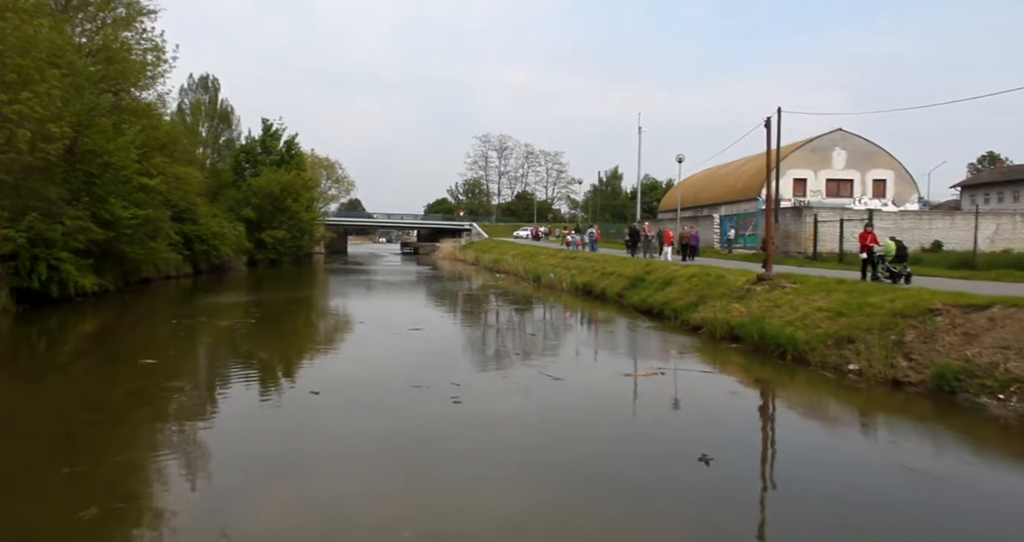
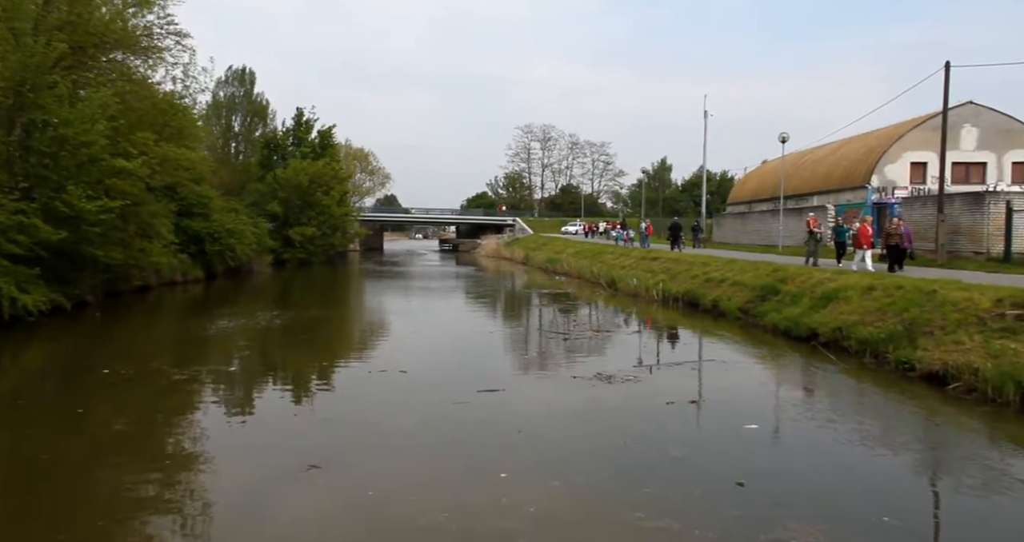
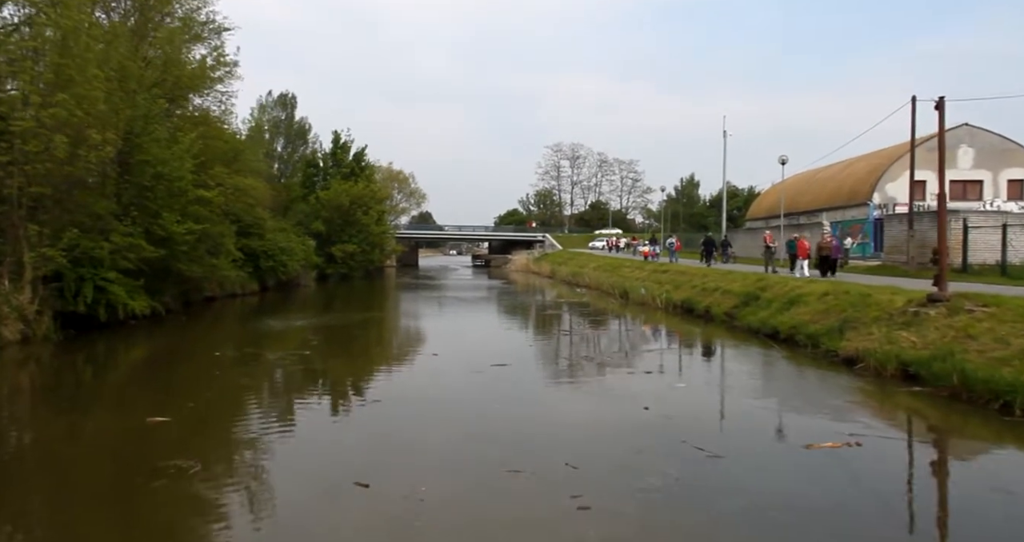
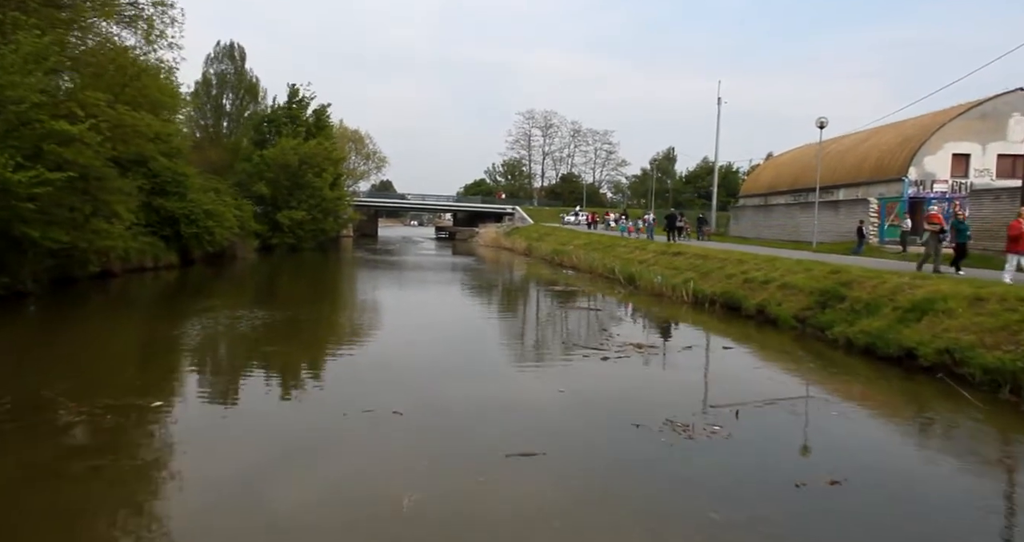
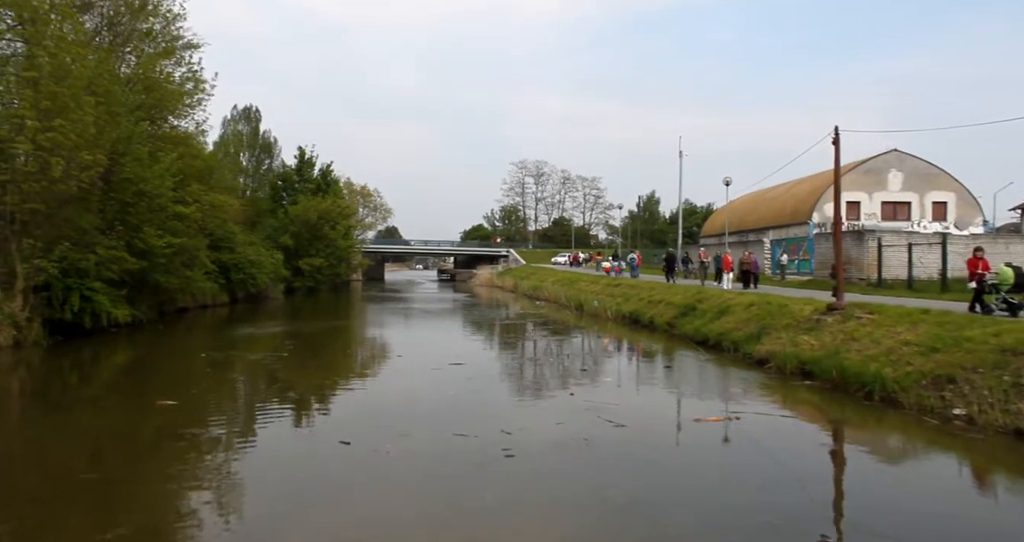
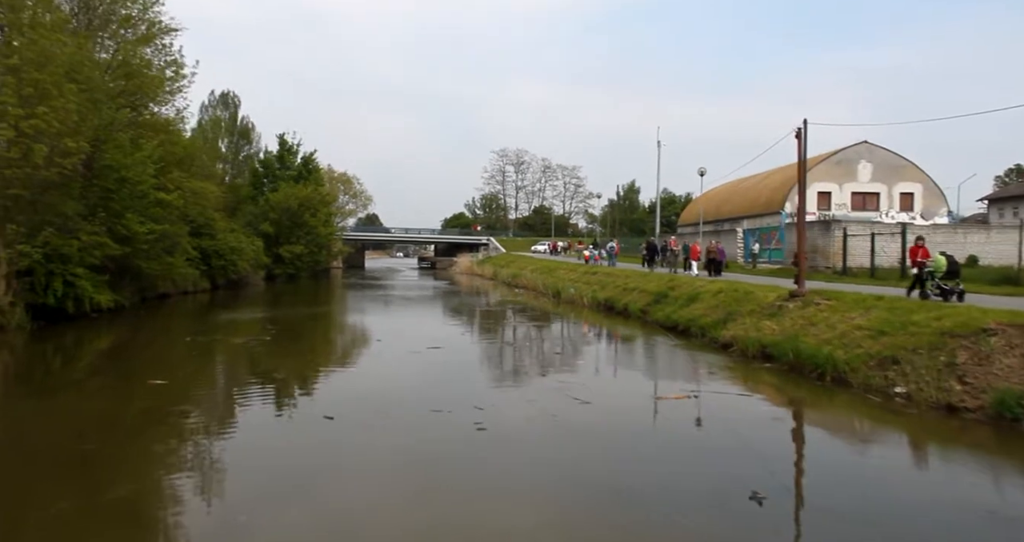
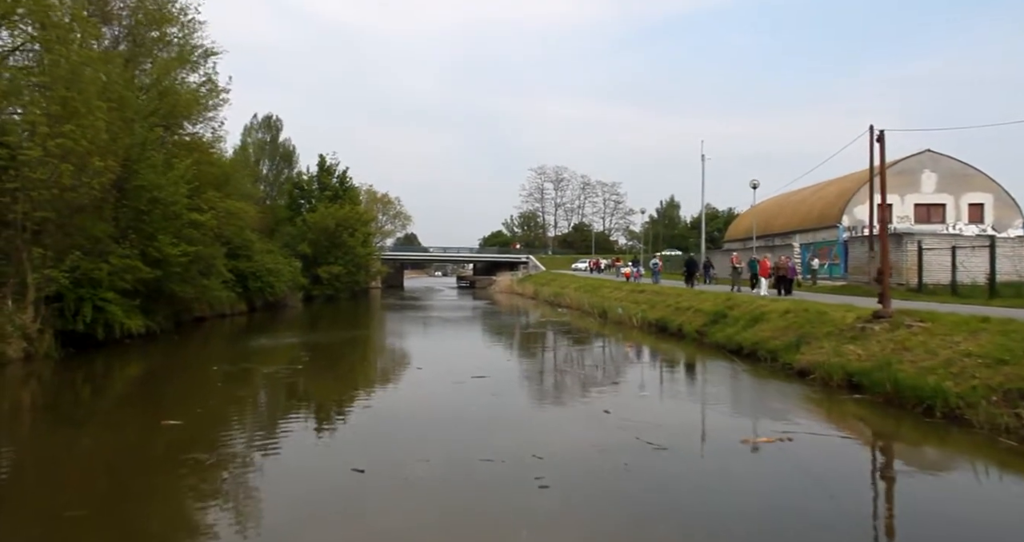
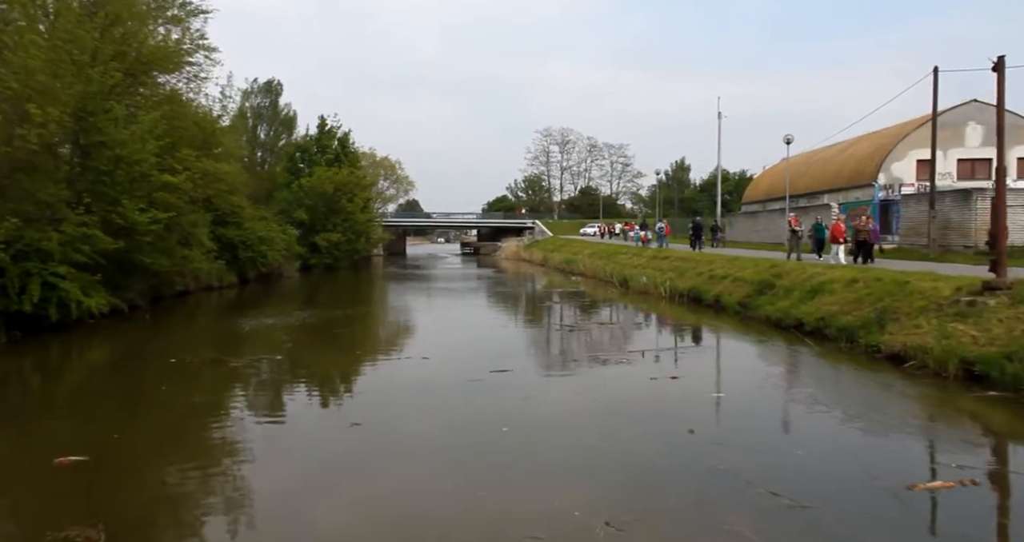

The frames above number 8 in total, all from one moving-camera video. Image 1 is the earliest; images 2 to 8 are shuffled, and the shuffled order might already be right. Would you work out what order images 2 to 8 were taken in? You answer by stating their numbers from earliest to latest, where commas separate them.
6, 5, 7, 3, 8, 2, 4
